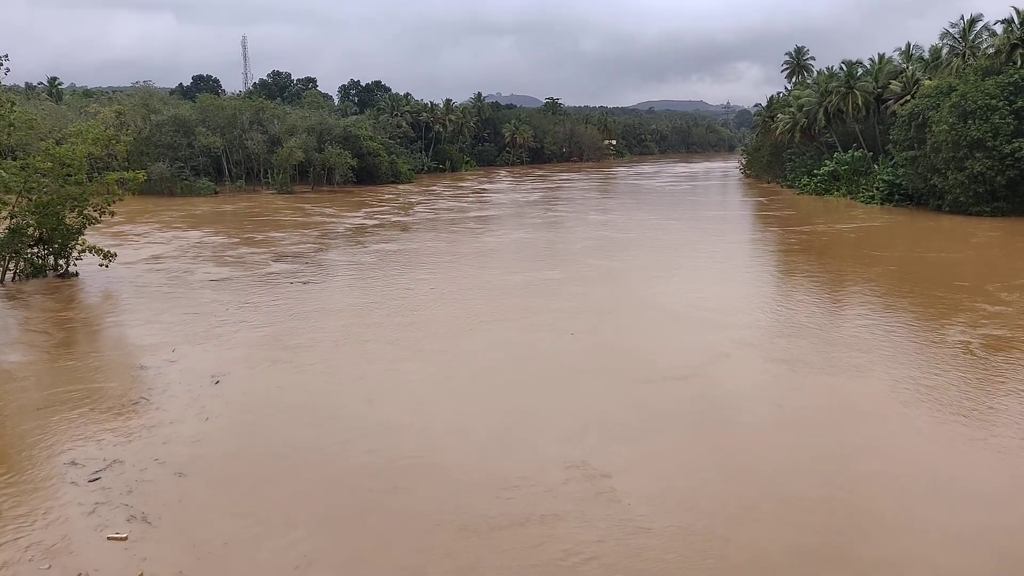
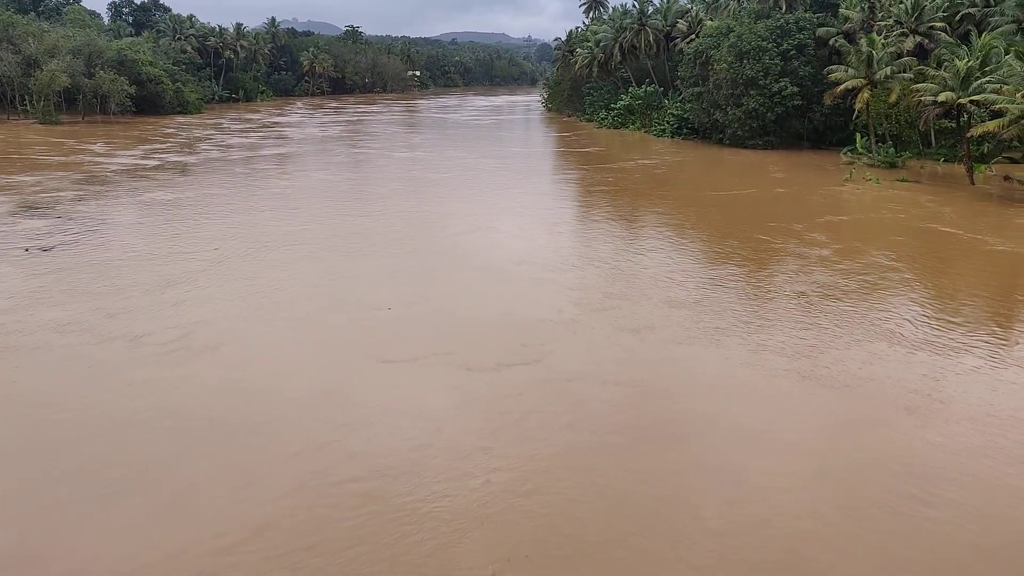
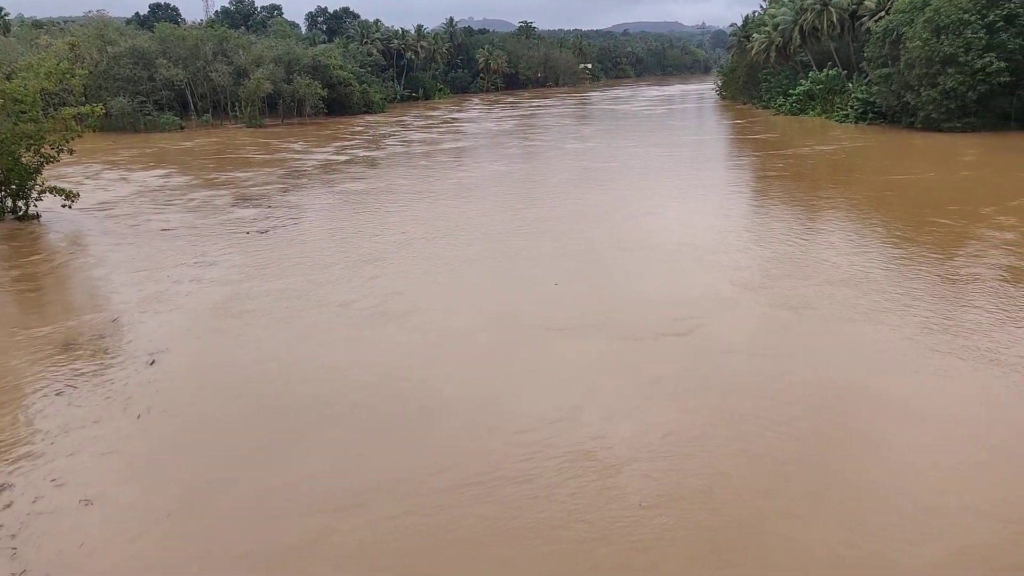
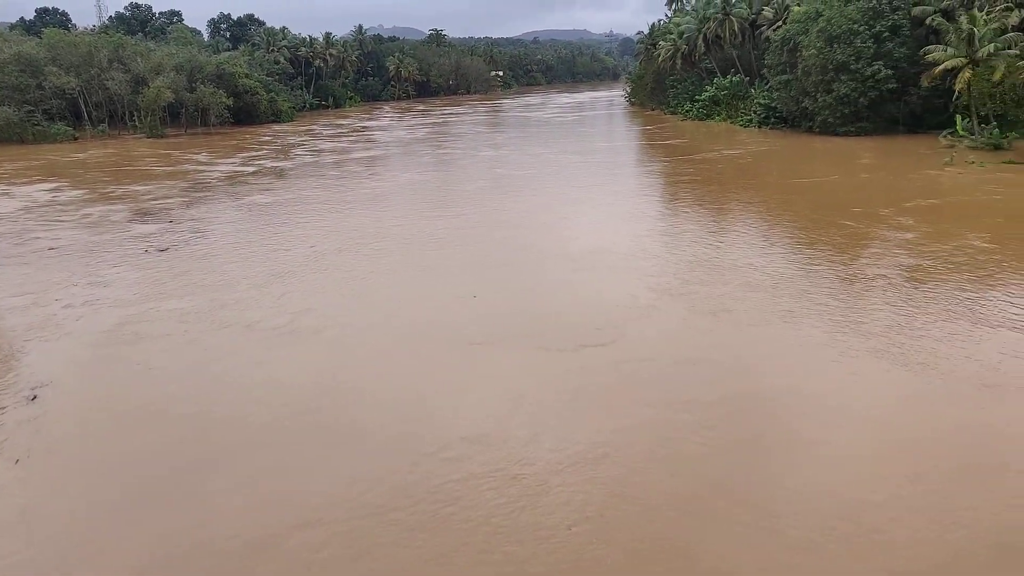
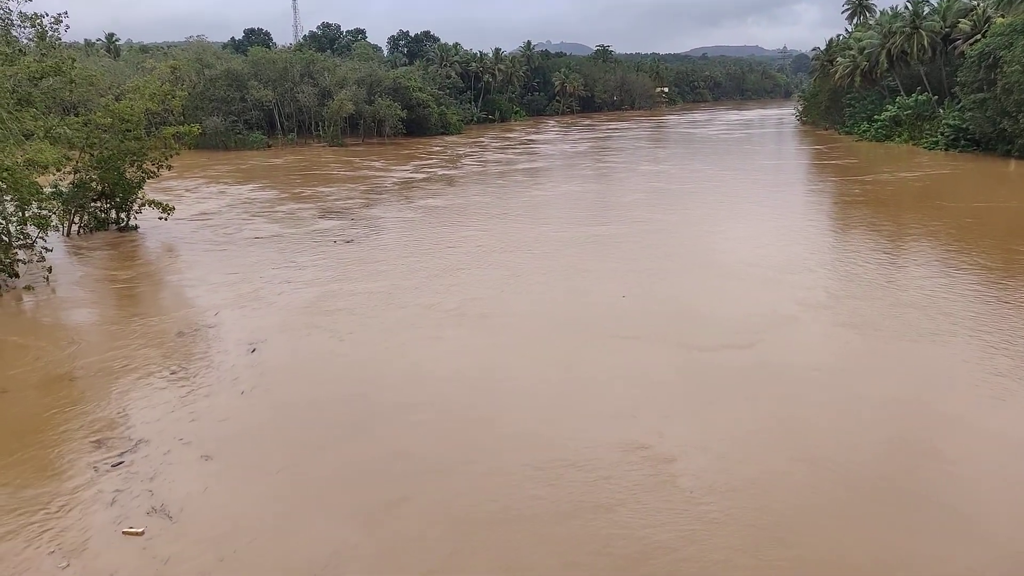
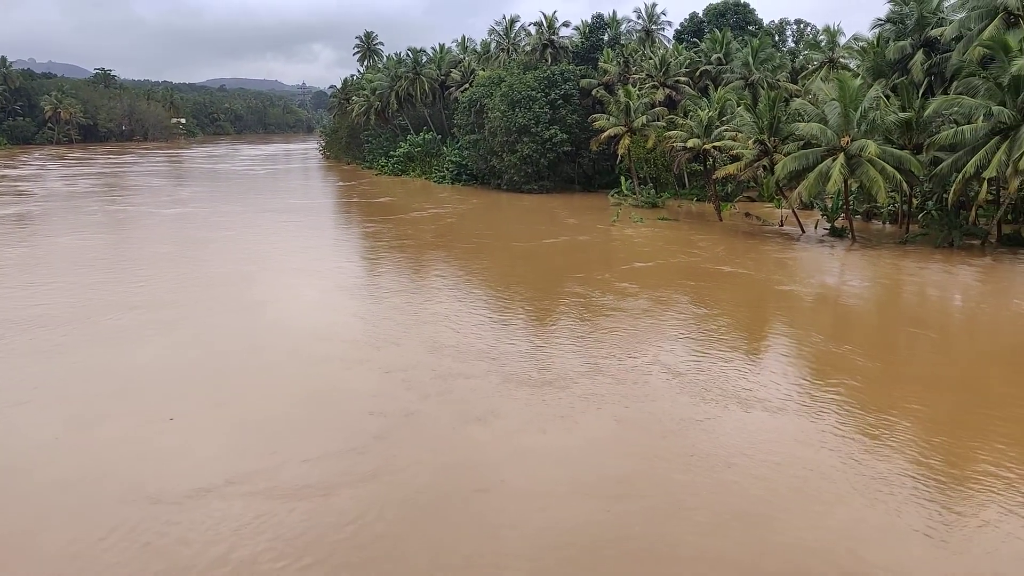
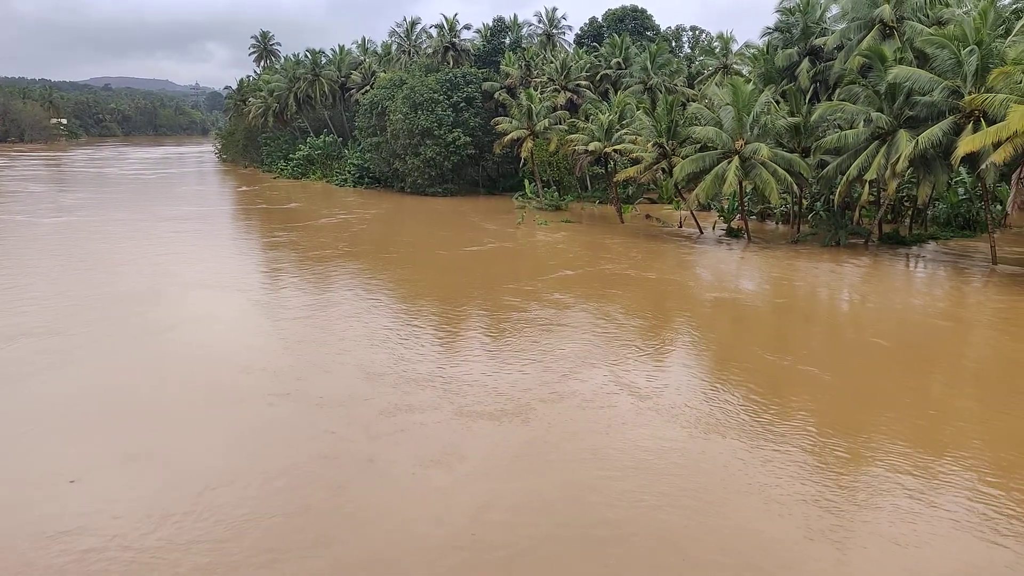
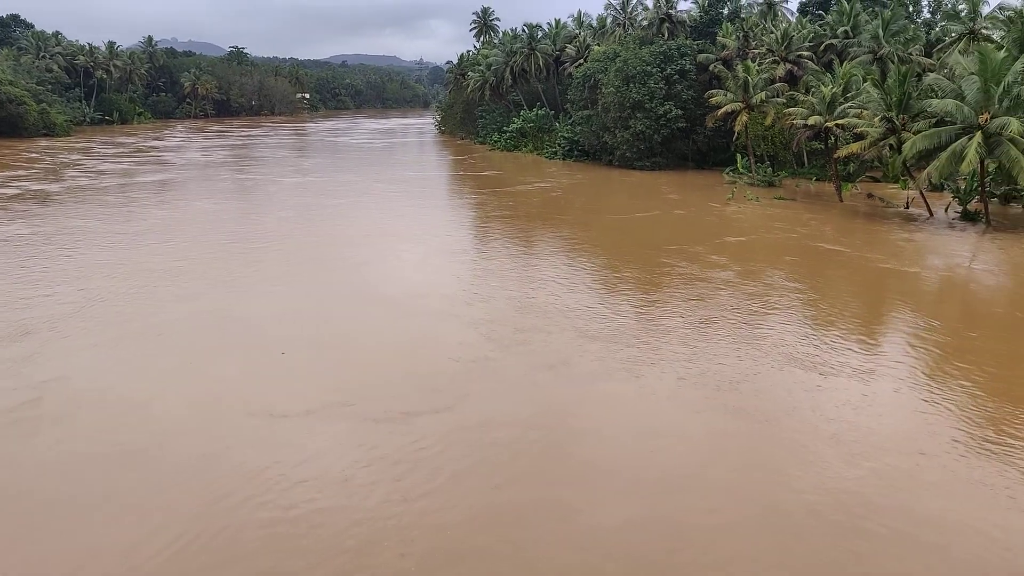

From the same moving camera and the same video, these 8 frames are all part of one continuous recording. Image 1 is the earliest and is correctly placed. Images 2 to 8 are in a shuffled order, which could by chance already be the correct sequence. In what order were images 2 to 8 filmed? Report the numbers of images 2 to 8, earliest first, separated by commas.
5, 3, 4, 2, 8, 6, 7
